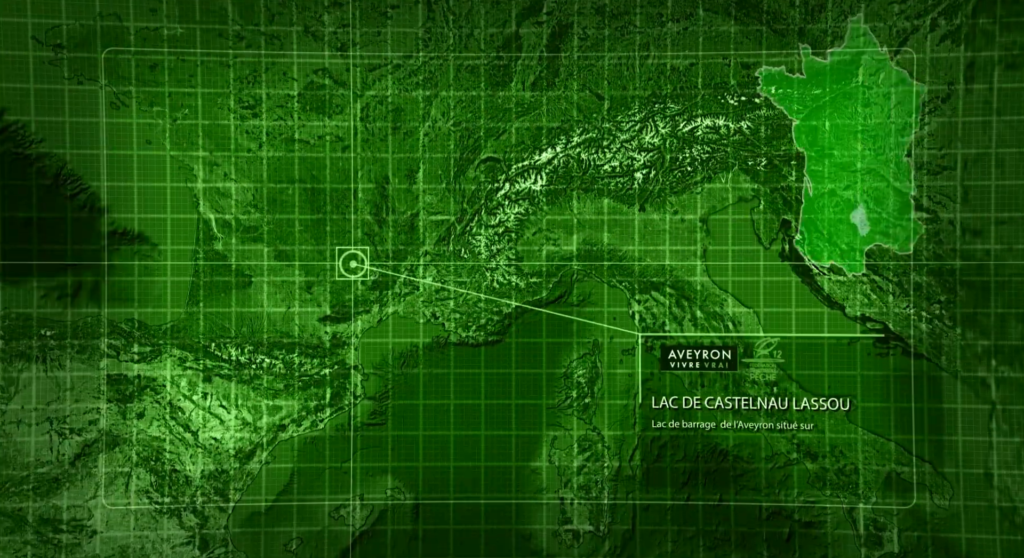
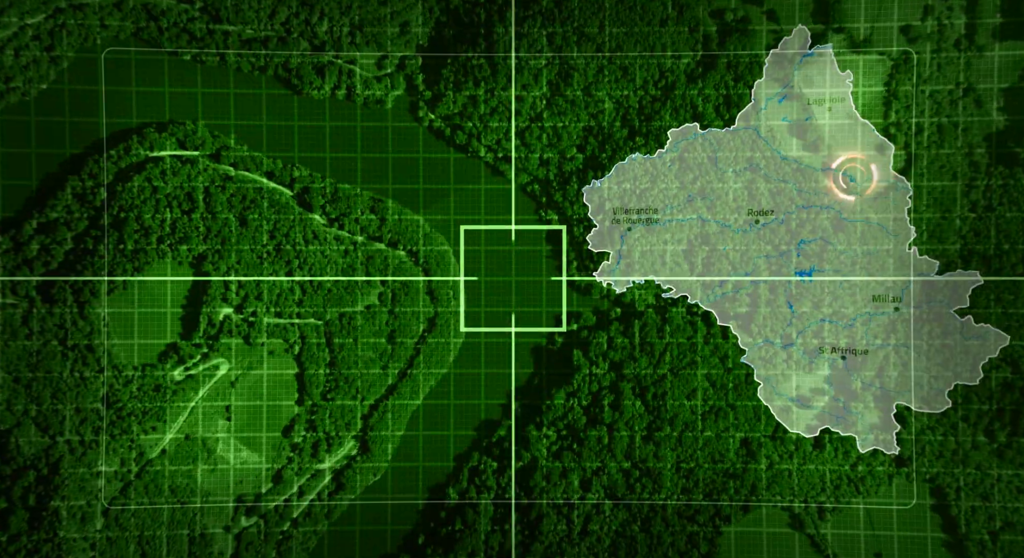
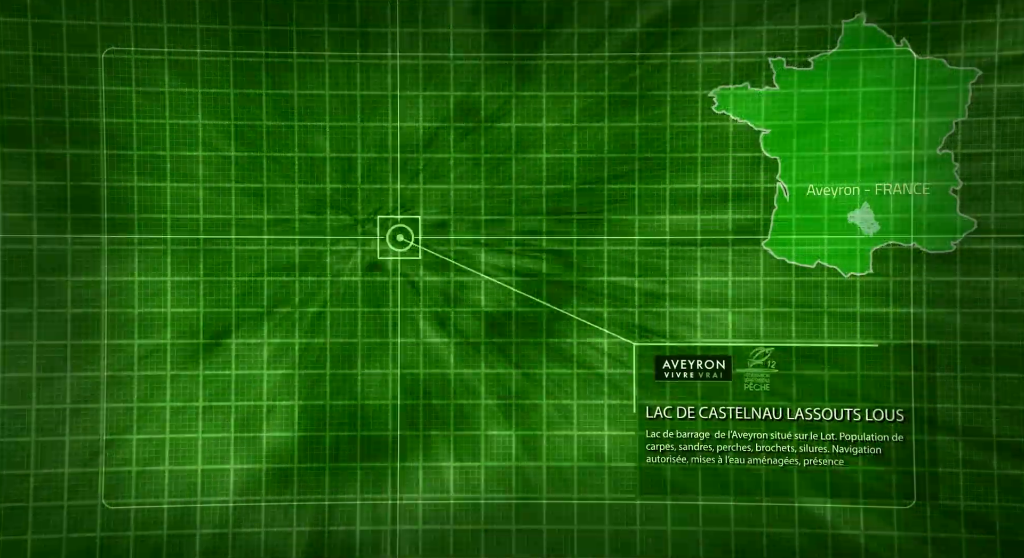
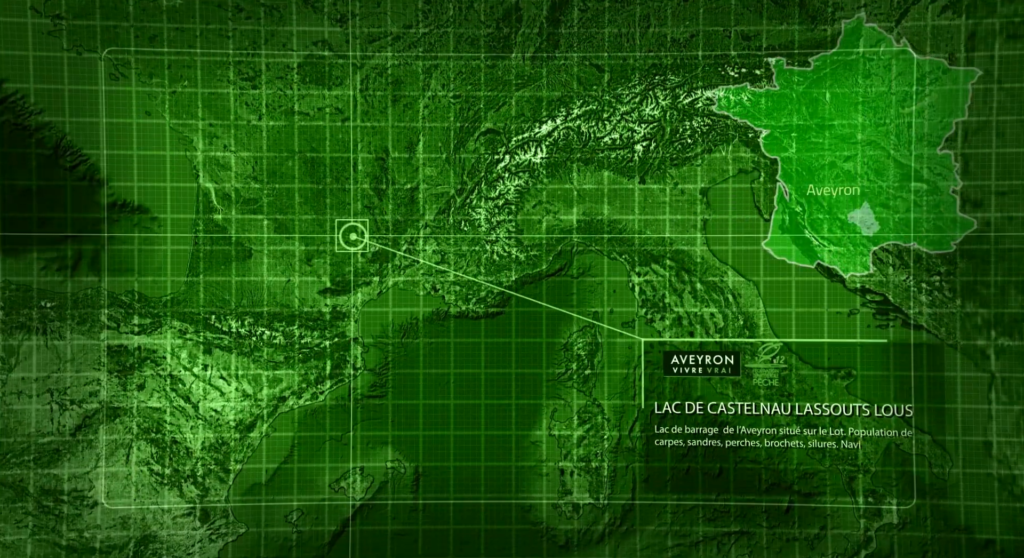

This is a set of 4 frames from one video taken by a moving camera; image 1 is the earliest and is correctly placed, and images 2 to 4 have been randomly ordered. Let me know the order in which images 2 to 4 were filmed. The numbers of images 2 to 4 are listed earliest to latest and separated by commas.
4, 3, 2
